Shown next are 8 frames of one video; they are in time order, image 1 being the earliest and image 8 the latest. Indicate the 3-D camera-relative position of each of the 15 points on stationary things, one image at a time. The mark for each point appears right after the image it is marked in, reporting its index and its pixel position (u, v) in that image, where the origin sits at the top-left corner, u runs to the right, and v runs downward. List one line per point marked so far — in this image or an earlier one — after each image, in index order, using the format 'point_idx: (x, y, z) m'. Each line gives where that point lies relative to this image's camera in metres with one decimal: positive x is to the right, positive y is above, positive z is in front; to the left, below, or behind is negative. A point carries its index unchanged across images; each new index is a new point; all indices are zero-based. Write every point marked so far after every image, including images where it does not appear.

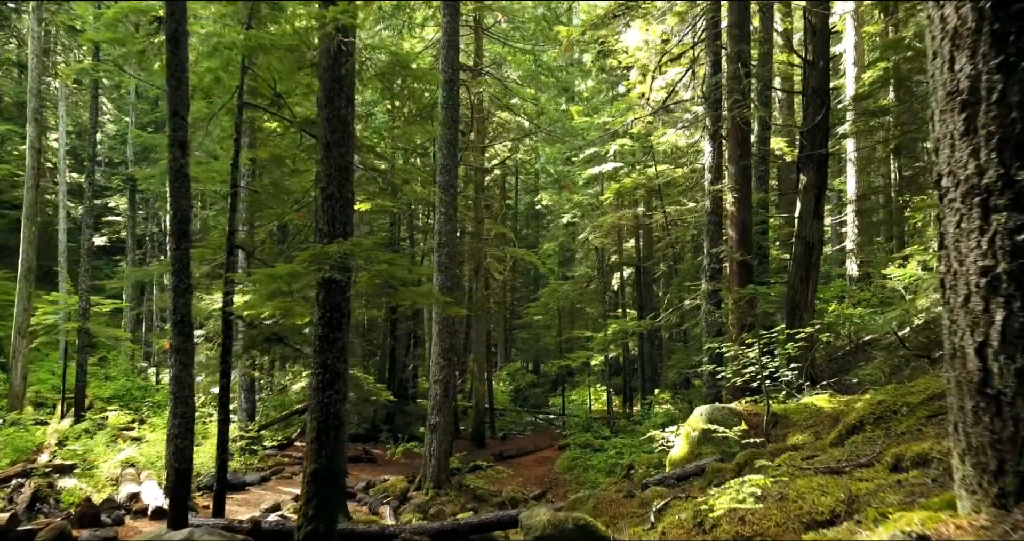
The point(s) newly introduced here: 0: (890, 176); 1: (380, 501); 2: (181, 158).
0: (+9.3, +2.3, +17.7) m
1: (-2.1, -3.6, +11.2) m
2: (-3.2, +1.1, +7.1) m
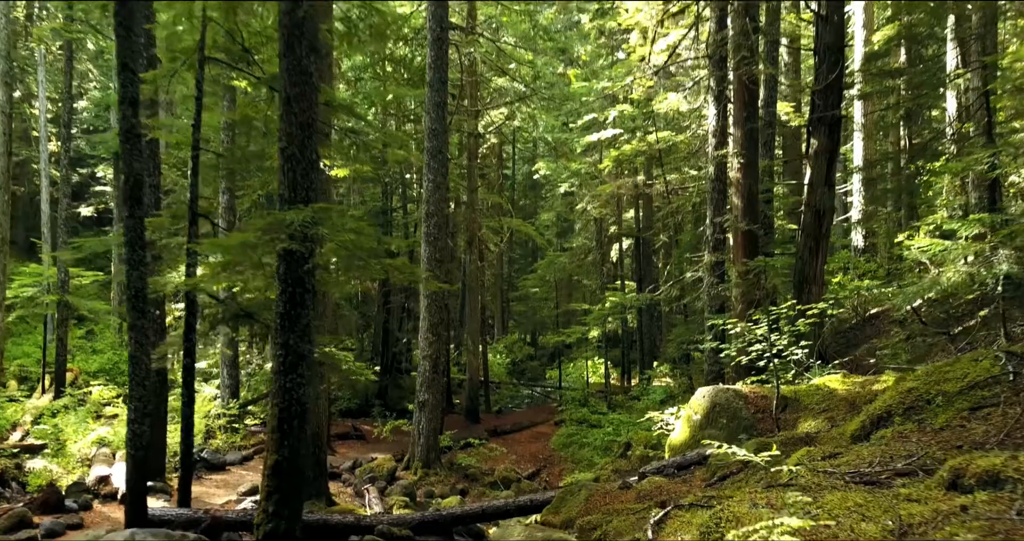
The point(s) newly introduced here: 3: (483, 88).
0: (+9.1, +3.0, +17.0) m
1: (-2.2, -3.2, +10.7) m
2: (-3.4, +1.4, +6.4) m
3: (-0.8, +4.8, +18.8) m
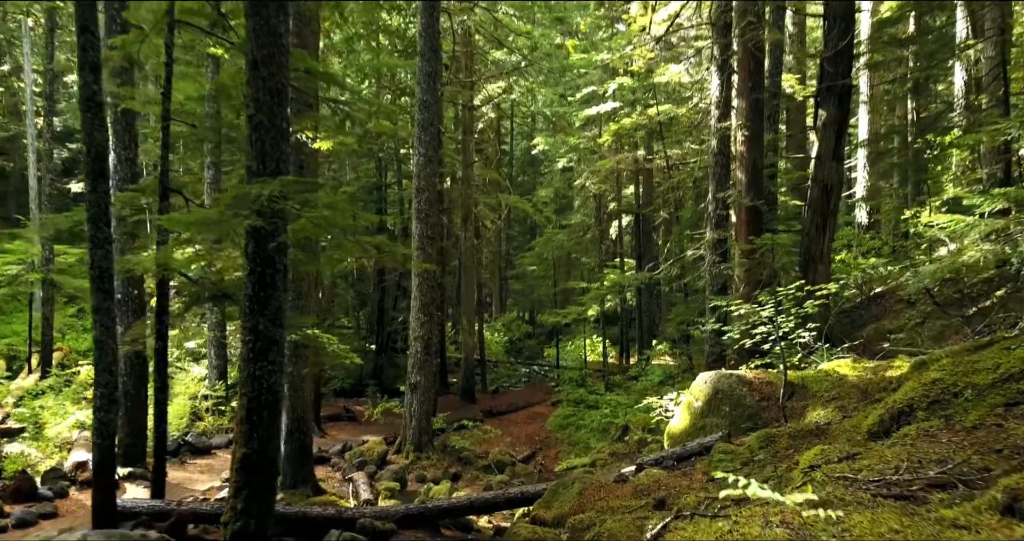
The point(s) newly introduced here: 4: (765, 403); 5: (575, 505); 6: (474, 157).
0: (+9.0, +3.5, +16.5) m
1: (-2.3, -2.8, +10.4) m
2: (-3.4, +1.5, +5.9) m
3: (-0.8, +5.3, +18.3) m
4: (+2.1, -1.1, +6.0) m
5: (+0.4, -1.7, +5.1) m
6: (-0.9, +2.8, +17.7) m
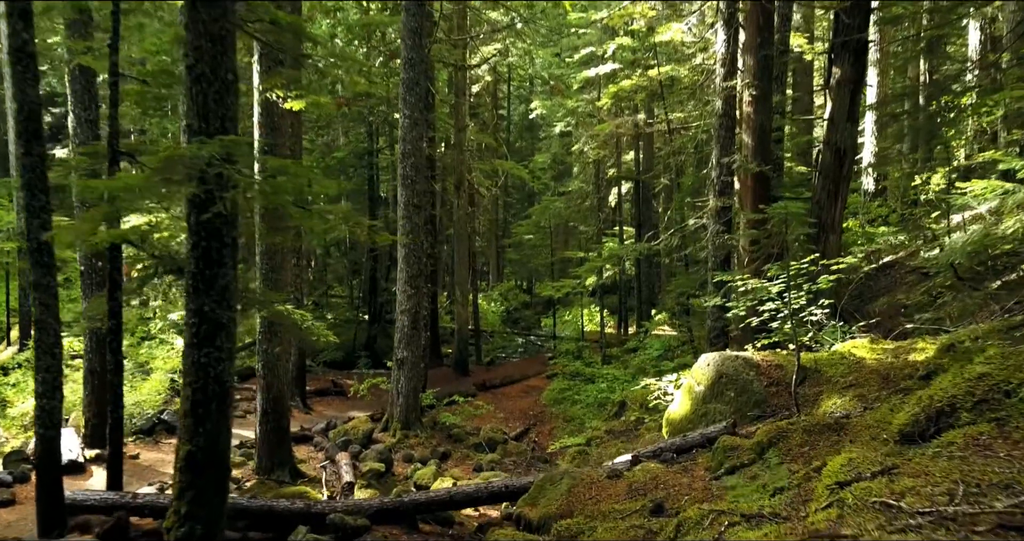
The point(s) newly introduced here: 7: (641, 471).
0: (+8.9, +4.2, +15.8) m
1: (-2.4, -2.4, +9.9) m
2: (-3.6, +1.7, +5.3) m
3: (-1.0, +6.1, +17.4) m
4: (+2.0, -0.9, +5.5) m
5: (+0.3, -1.5, +4.6) m
6: (-1.0, +3.5, +17.0) m
7: (+0.9, -1.3, +4.9) m
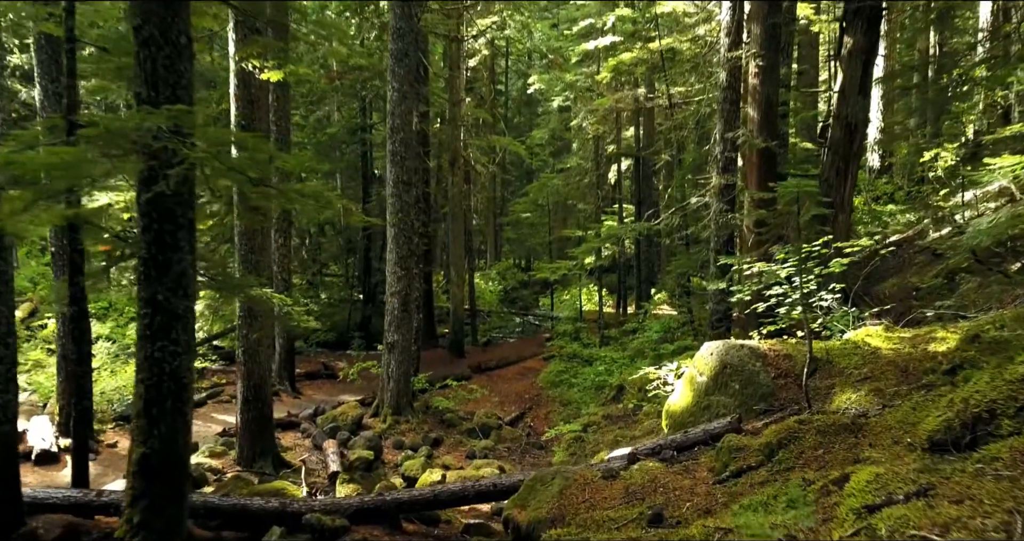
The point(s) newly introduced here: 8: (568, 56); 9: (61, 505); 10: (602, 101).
0: (+8.8, +4.7, +15.2) m
1: (-2.5, -2.2, +9.6) m
2: (-3.6, +1.8, +4.8) m
3: (-1.1, +6.6, +16.8) m
4: (+1.9, -0.8, +5.1) m
5: (+0.2, -1.4, +4.2) m
6: (-1.1, +4.0, +16.5) m
7: (+0.8, -1.2, +4.5) m
8: (+1.4, +5.2, +17.6) m
9: (-3.3, -1.7, +5.3) m
10: (+1.9, +3.5, +14.9) m
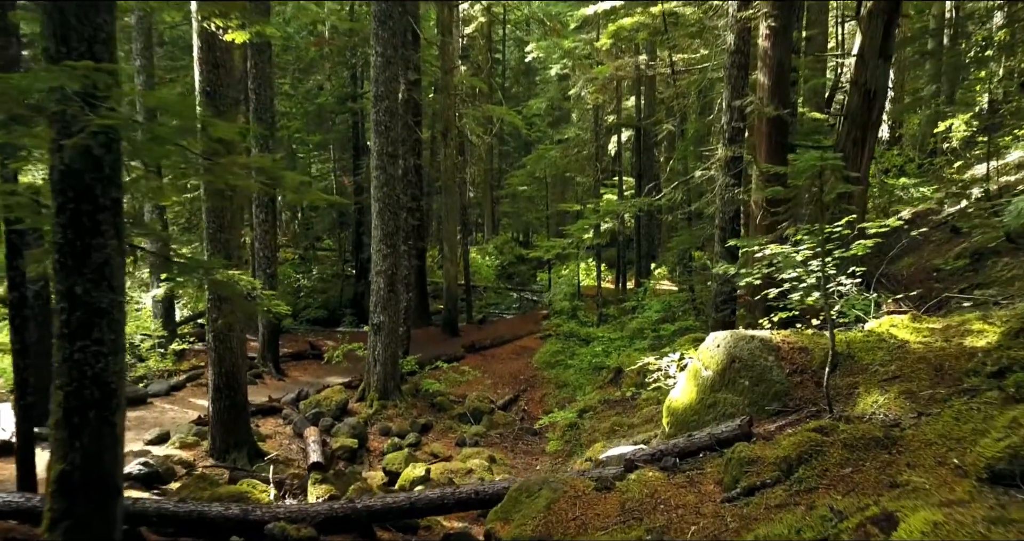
0: (+8.7, +5.1, +14.5) m
1: (-2.6, -1.9, +9.1) m
2: (-3.7, +1.9, +4.2) m
3: (-1.2, +7.1, +16.0) m
4: (+1.8, -0.7, +4.6) m
5: (+0.1, -1.3, +3.7) m
6: (-1.2, +4.5, +15.8) m
7: (+0.7, -1.2, +4.0) m
8: (+1.3, +5.8, +16.8) m
9: (-3.4, -1.6, +4.8) m
10: (+1.8, +4.0, +14.2) m
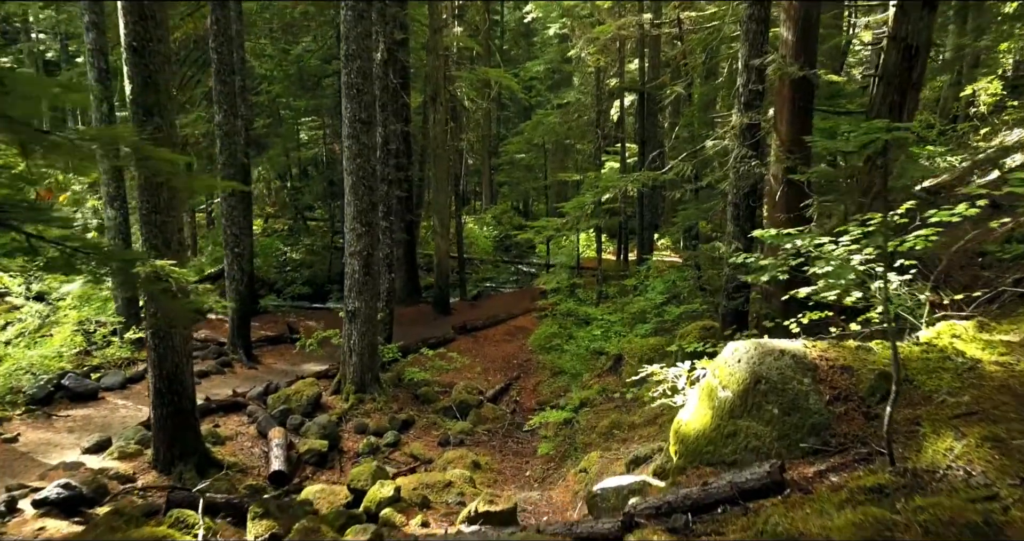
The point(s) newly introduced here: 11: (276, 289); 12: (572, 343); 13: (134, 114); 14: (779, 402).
0: (+8.6, +5.6, +13.3) m
1: (-2.7, -1.7, +8.3) m
2: (-3.9, +1.9, +3.2) m
3: (-1.3, +7.6, +14.7) m
4: (+1.7, -0.7, +3.7) m
5: (0.0, -1.4, +2.8) m
6: (-1.3, +5.0, +14.6) m
7: (+0.5, -1.2, +3.1) m
8: (+1.1, +6.4, +15.6) m
9: (-3.6, -1.6, +4.0) m
10: (+1.6, +4.4, +13.1) m
11: (-5.9, -0.5, +17.9) m
12: (+1.0, -1.2, +11.4) m
13: (-3.1, +1.3, +6.0) m
14: (+1.4, -0.7, +3.7) m
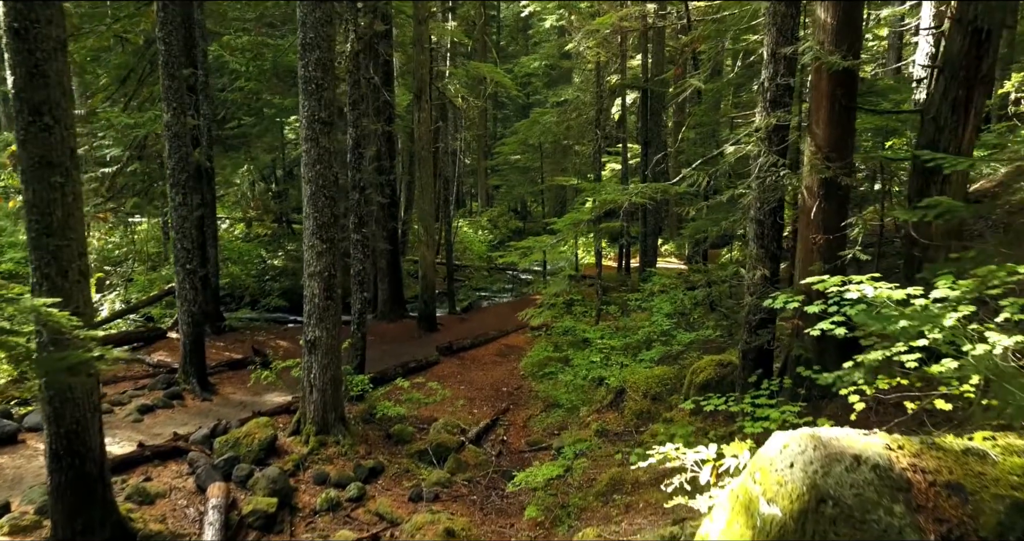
0: (+8.5, +5.3, +12.0) m
1: (-2.9, -1.9, +7.1) m
2: (-4.1, +1.7, +2.0) m
3: (-1.4, +7.4, +13.5) m
4: (+1.5, -0.9, +2.5) m
5: (-0.2, -1.6, +1.6) m
6: (-1.5, +4.8, +13.4) m
7: (+0.4, -1.5, +1.9) m
8: (+1.0, +6.1, +14.4) m
9: (-3.8, -1.9, +2.8) m
10: (+1.5, +4.2, +11.9) m
11: (-6.0, -0.7, +16.7) m
12: (+0.8, -1.4, +10.3) m
13: (-3.3, +1.0, +4.8) m
14: (+1.2, -0.9, +2.5) m
